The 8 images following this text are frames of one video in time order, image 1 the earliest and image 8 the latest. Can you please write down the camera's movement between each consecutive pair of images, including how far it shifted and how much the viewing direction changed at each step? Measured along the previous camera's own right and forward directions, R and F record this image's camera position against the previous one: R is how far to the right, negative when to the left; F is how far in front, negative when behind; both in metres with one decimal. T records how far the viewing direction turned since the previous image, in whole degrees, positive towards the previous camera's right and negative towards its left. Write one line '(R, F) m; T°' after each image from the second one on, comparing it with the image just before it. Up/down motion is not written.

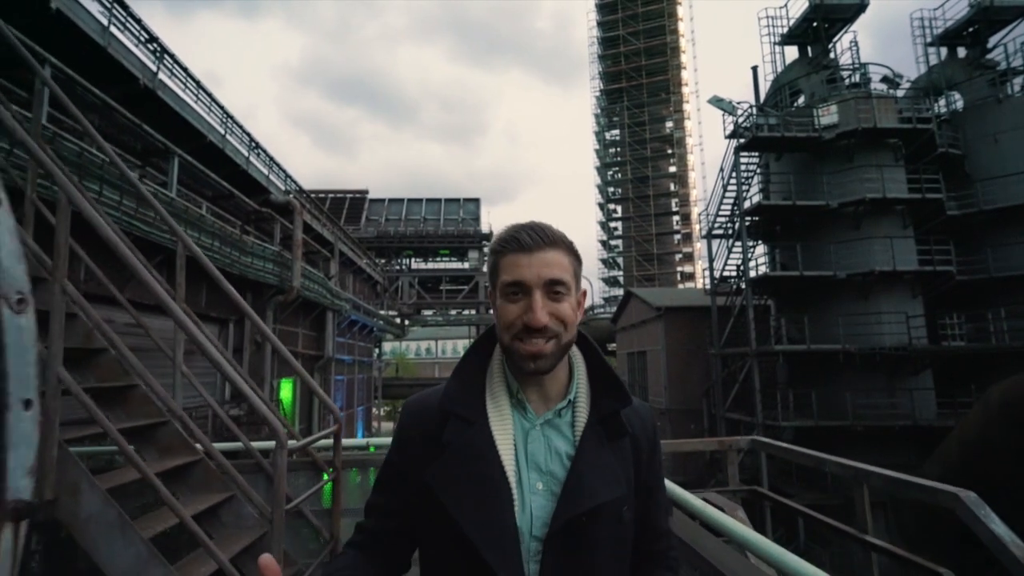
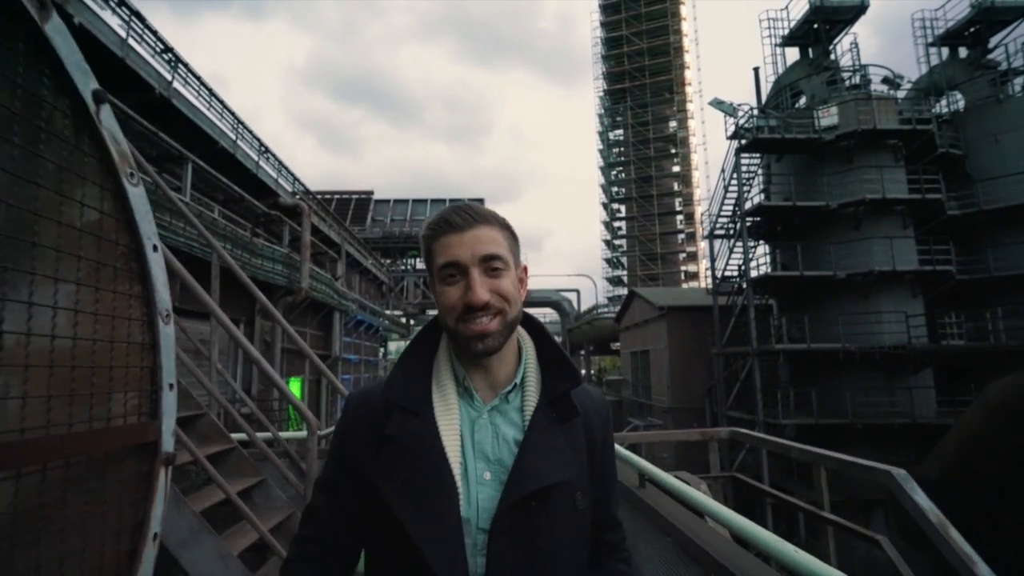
(0.0, -0.3) m; -1°
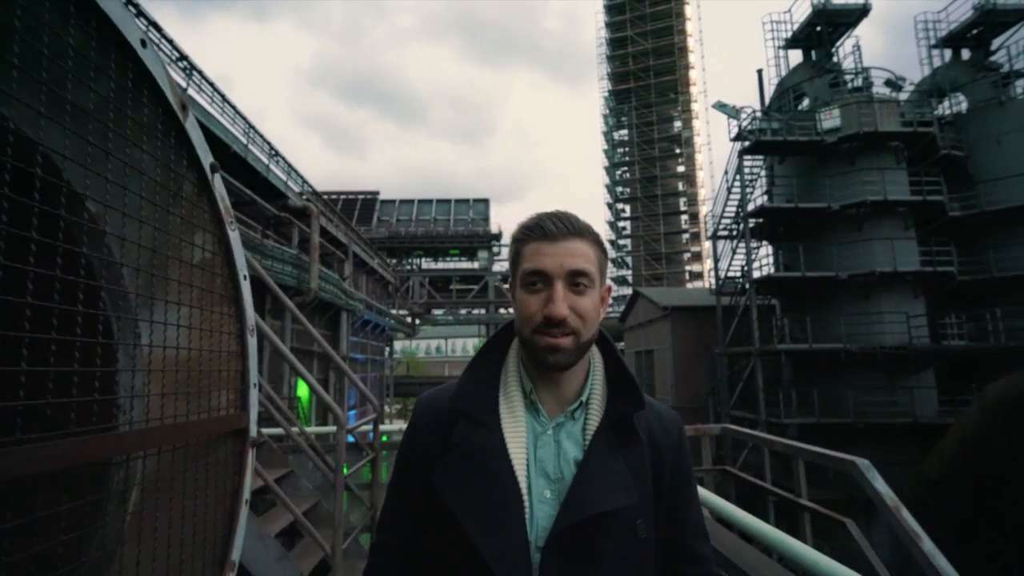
(0.0, -0.3) m; -1°
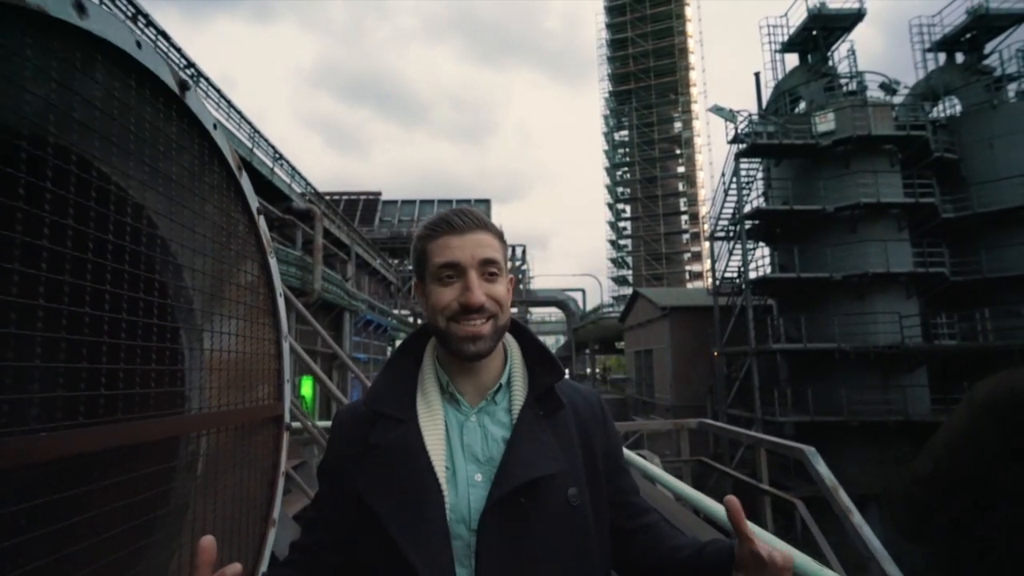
(+0.1, -0.3) m; 0°
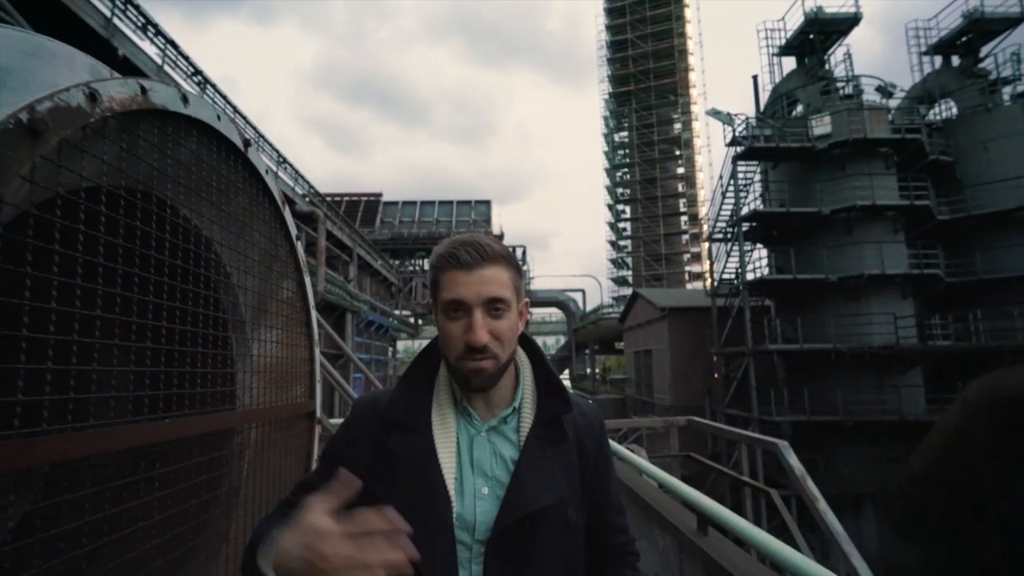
(0.0, -0.2) m; 0°
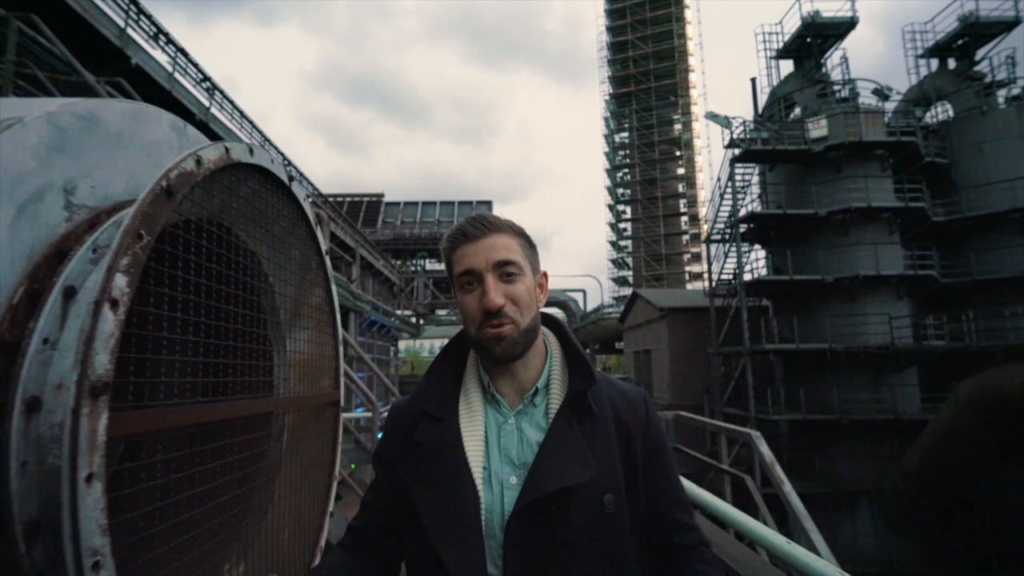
(0.0, -0.3) m; 0°
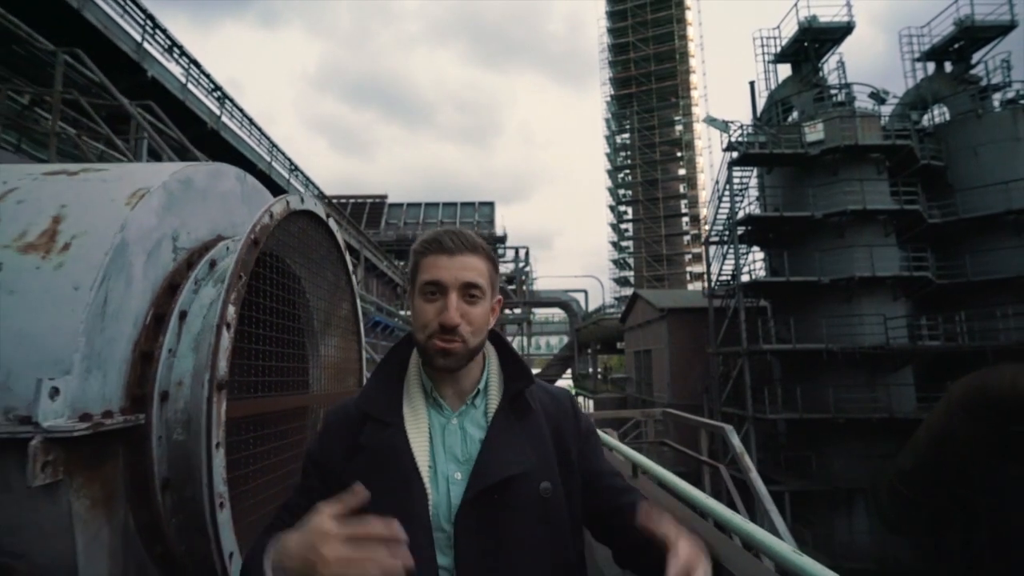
(0.0, -0.4) m; 0°
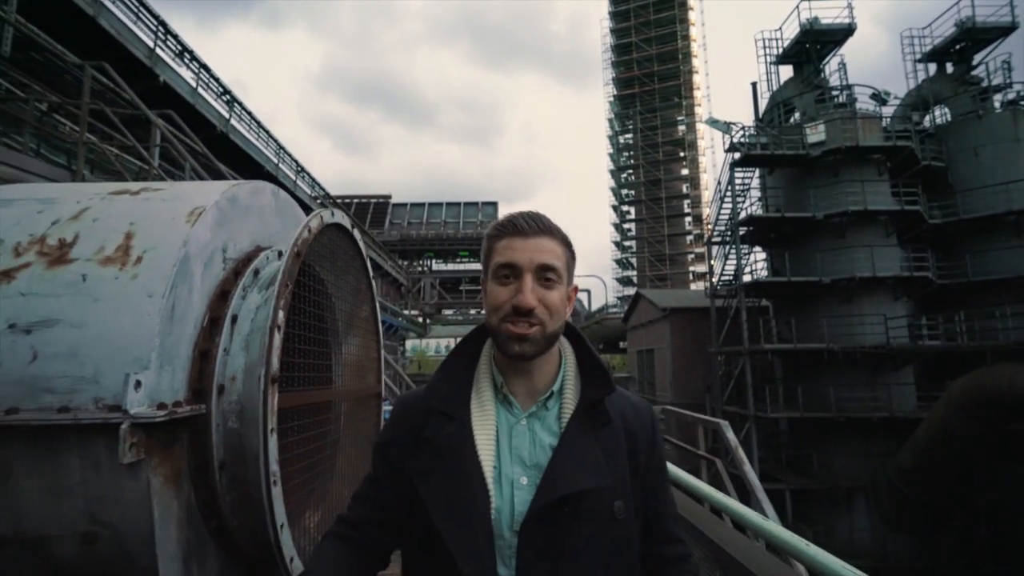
(0.0, -0.2) m; 0°
